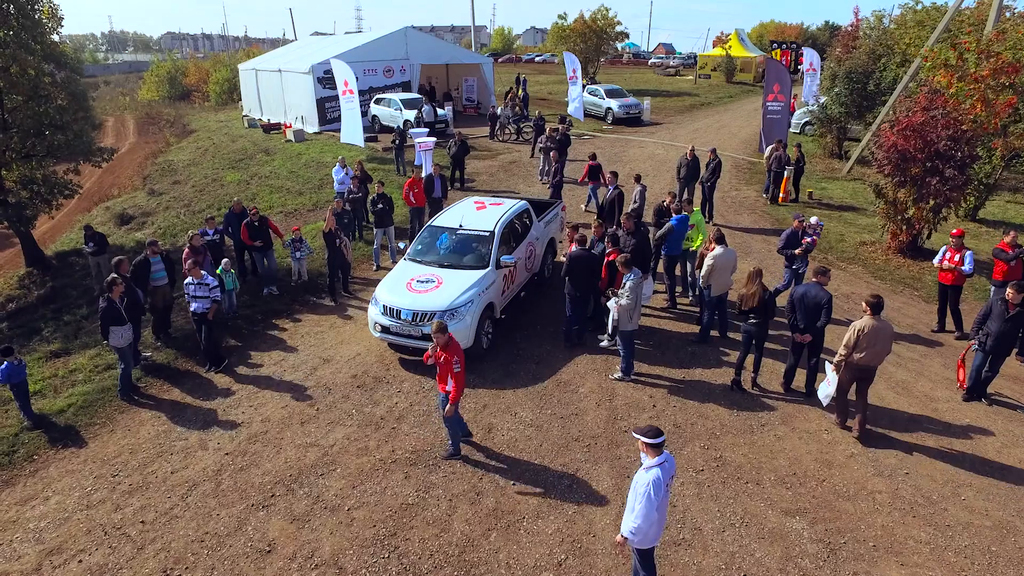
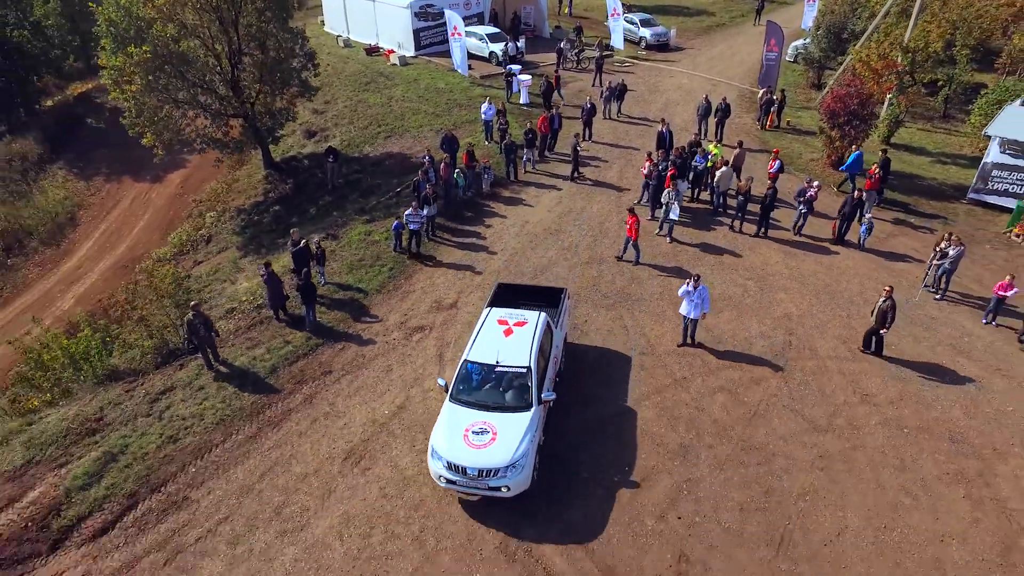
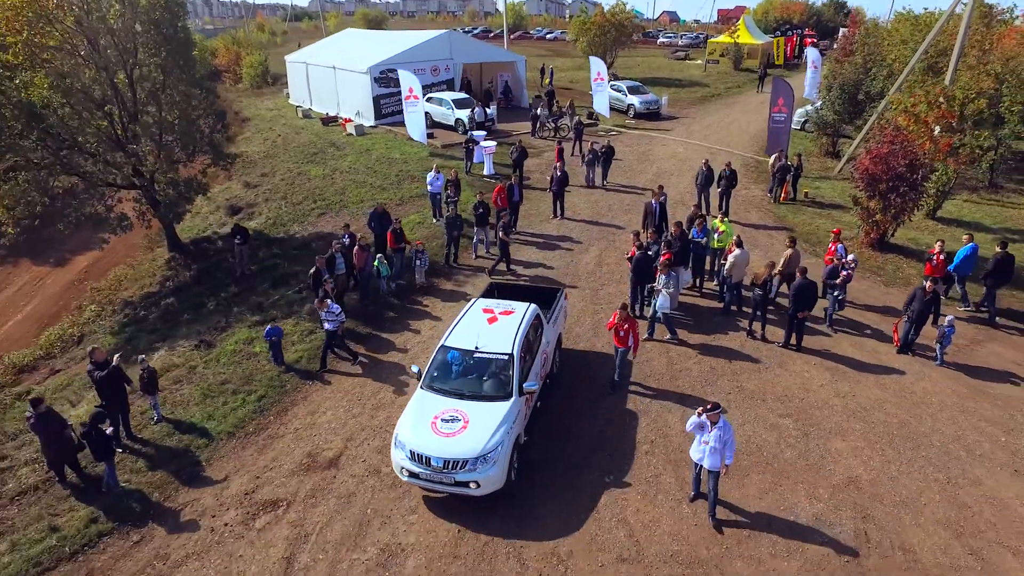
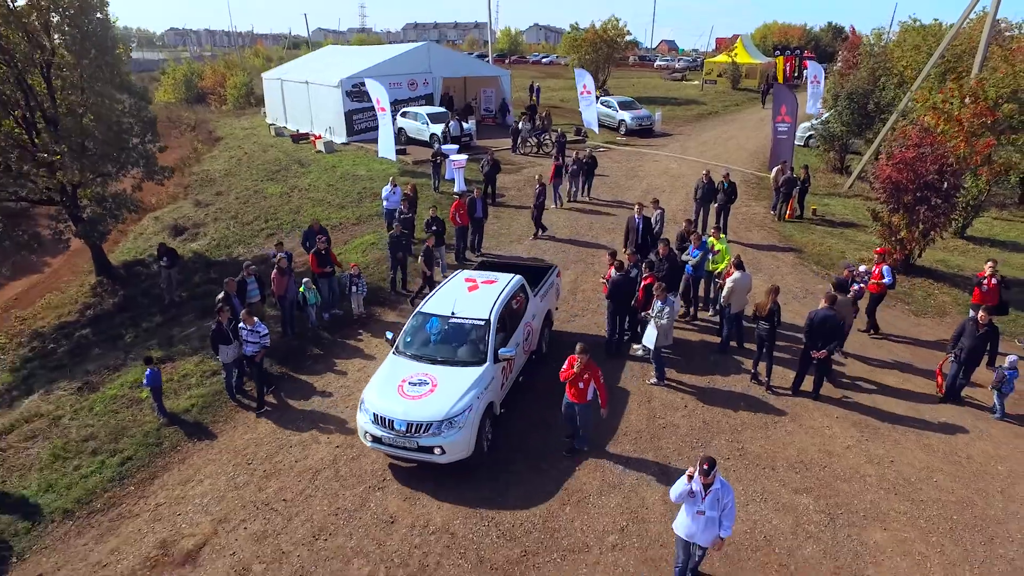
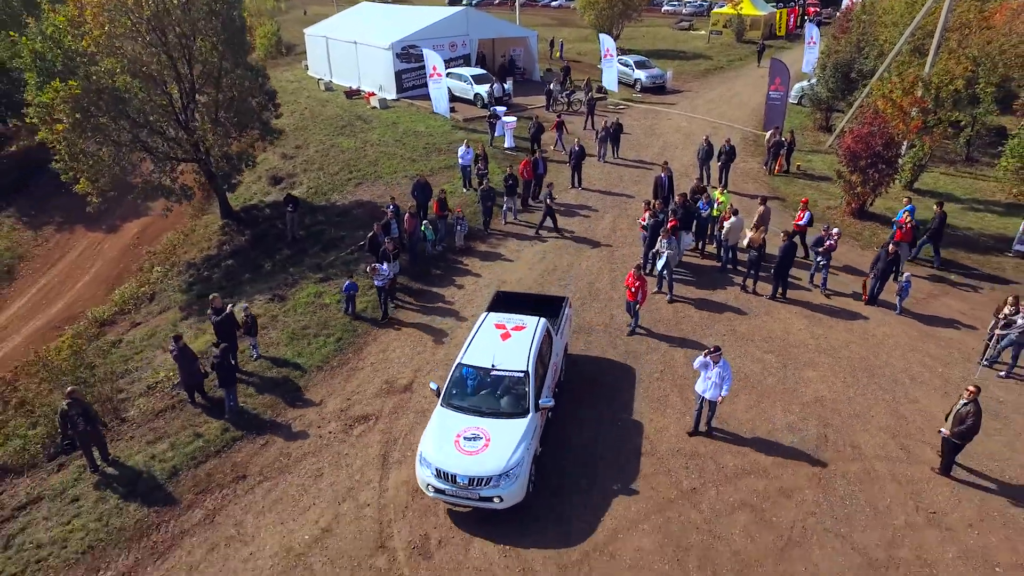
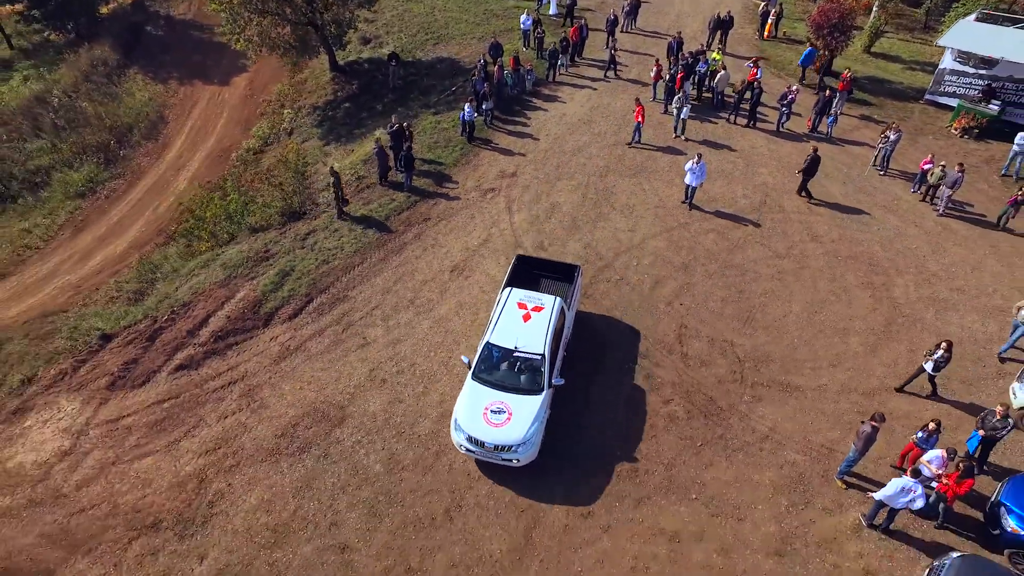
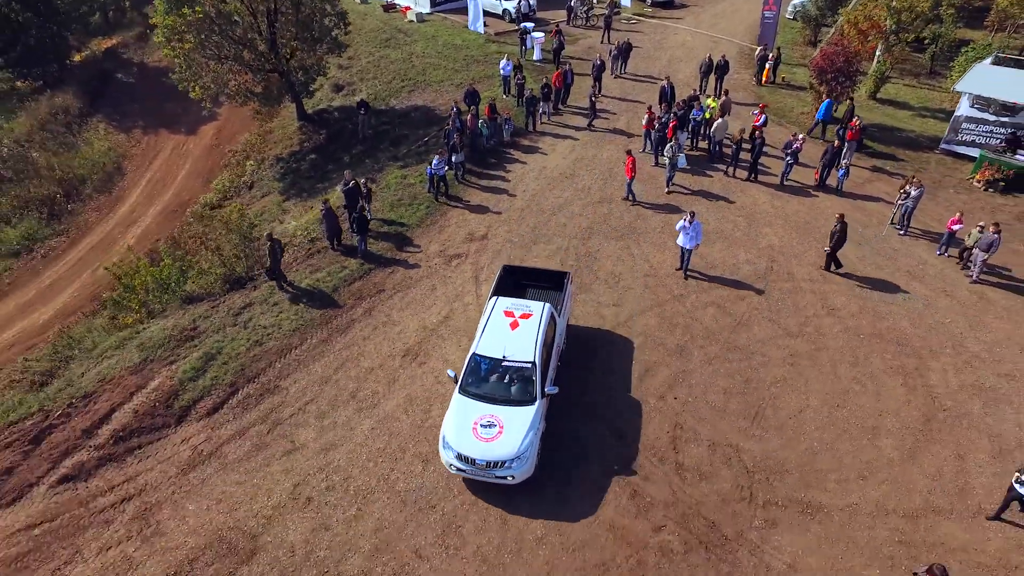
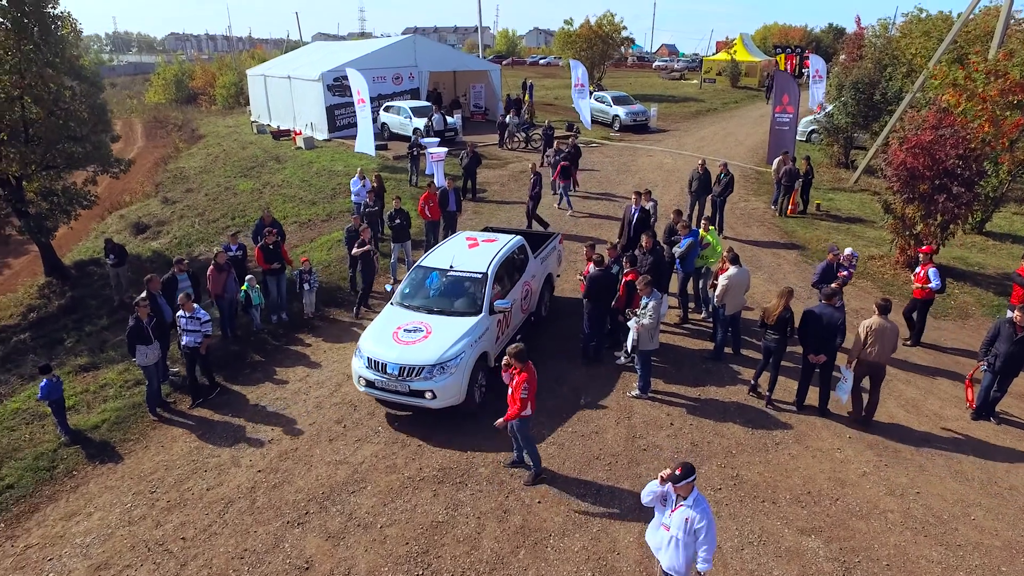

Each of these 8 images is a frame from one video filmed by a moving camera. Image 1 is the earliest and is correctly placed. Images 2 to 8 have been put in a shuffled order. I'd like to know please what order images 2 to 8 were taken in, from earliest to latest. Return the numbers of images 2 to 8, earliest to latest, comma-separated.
8, 4, 3, 5, 2, 7, 6
